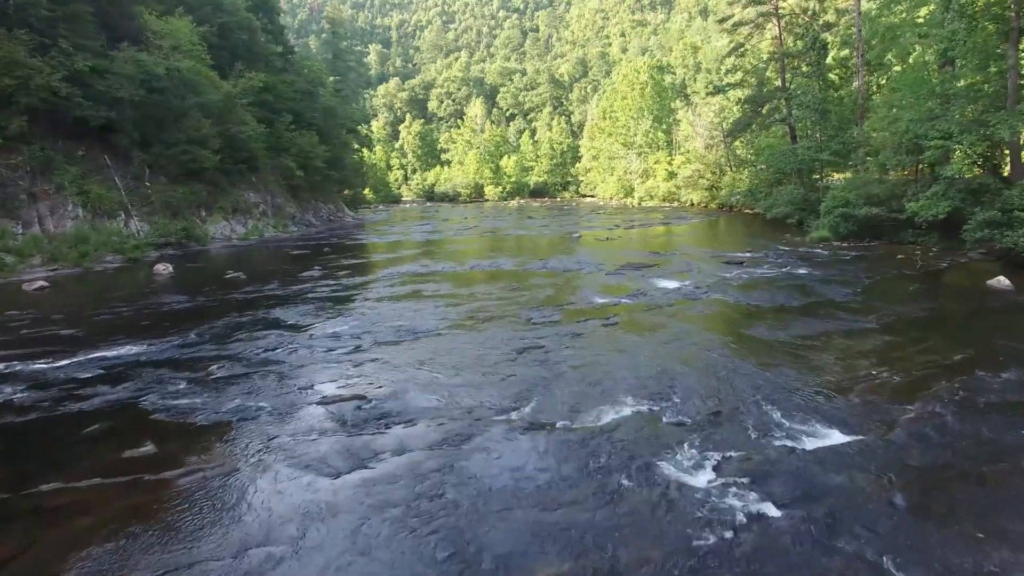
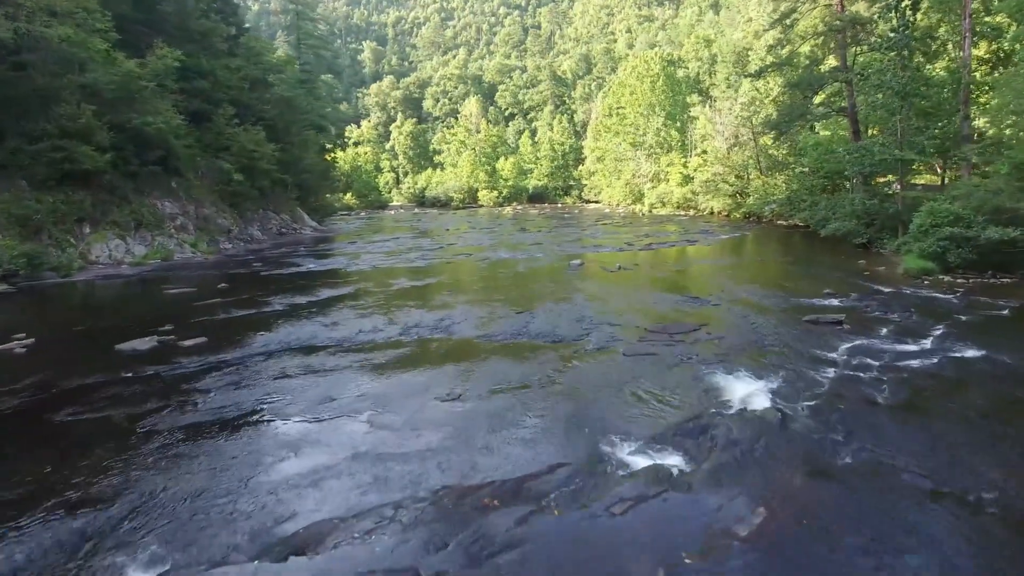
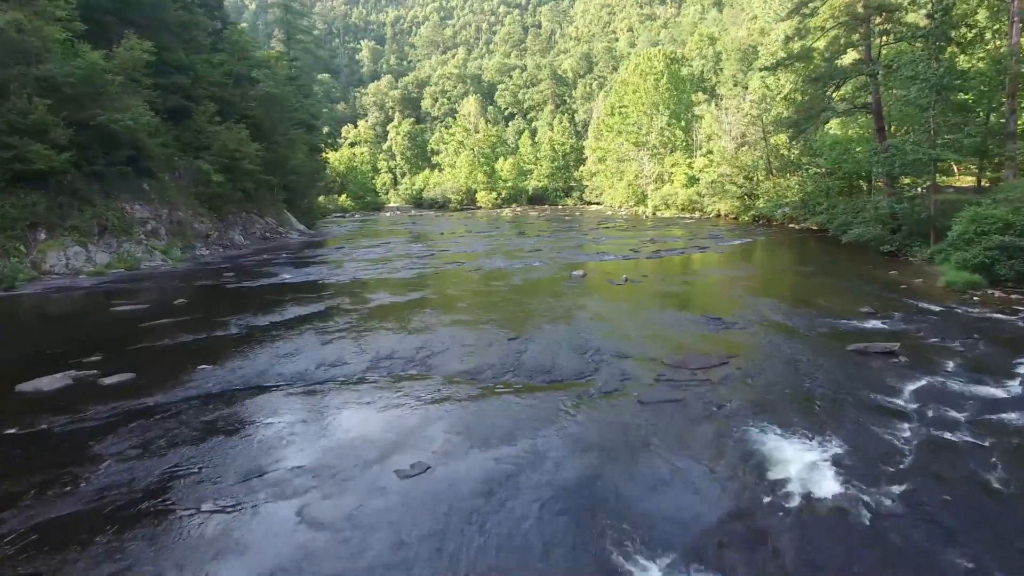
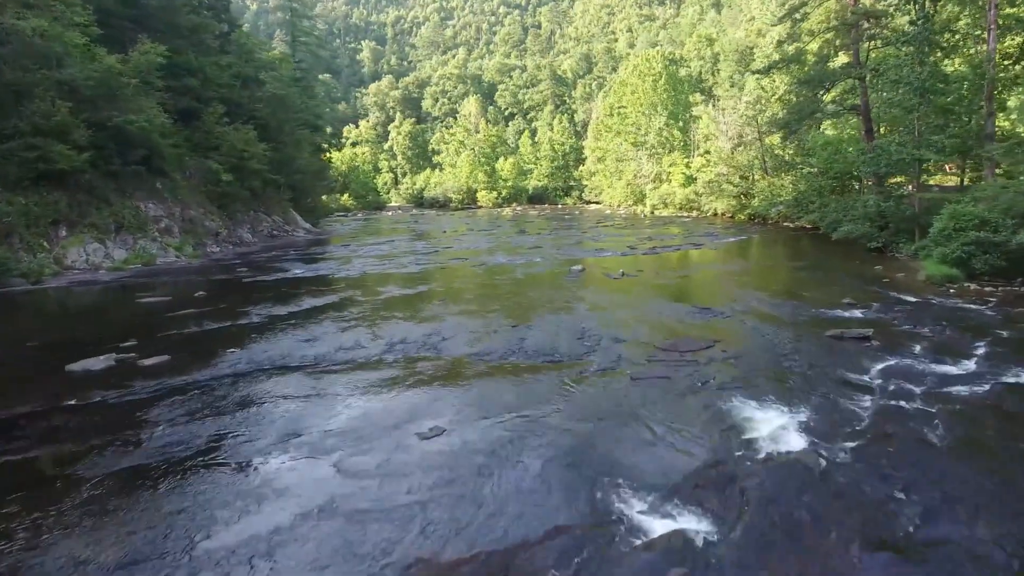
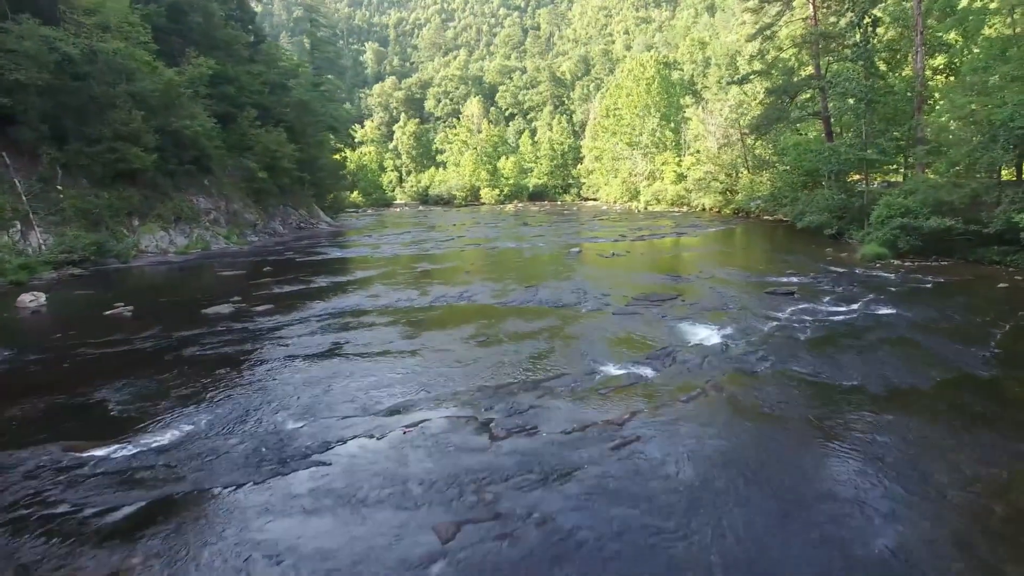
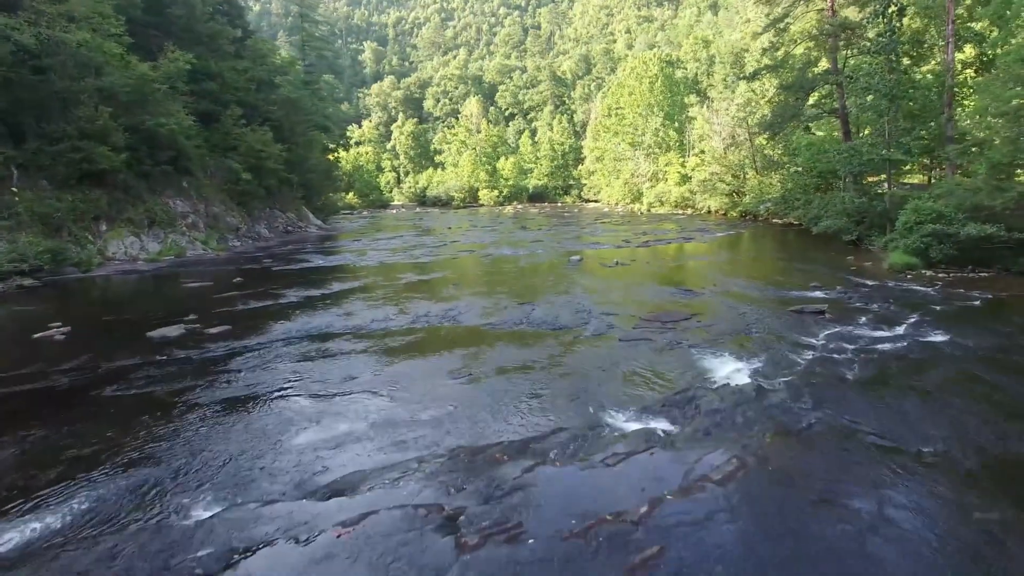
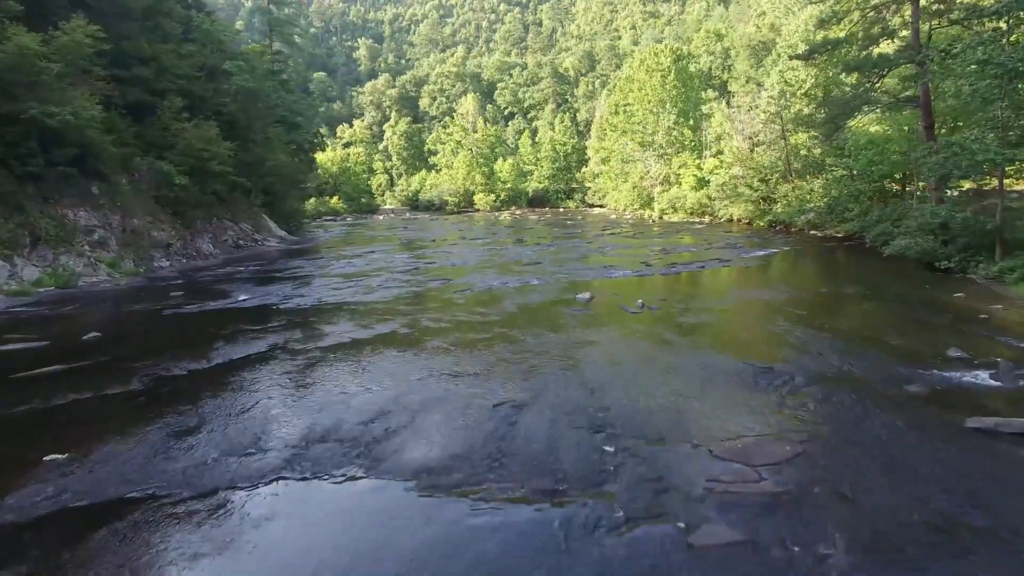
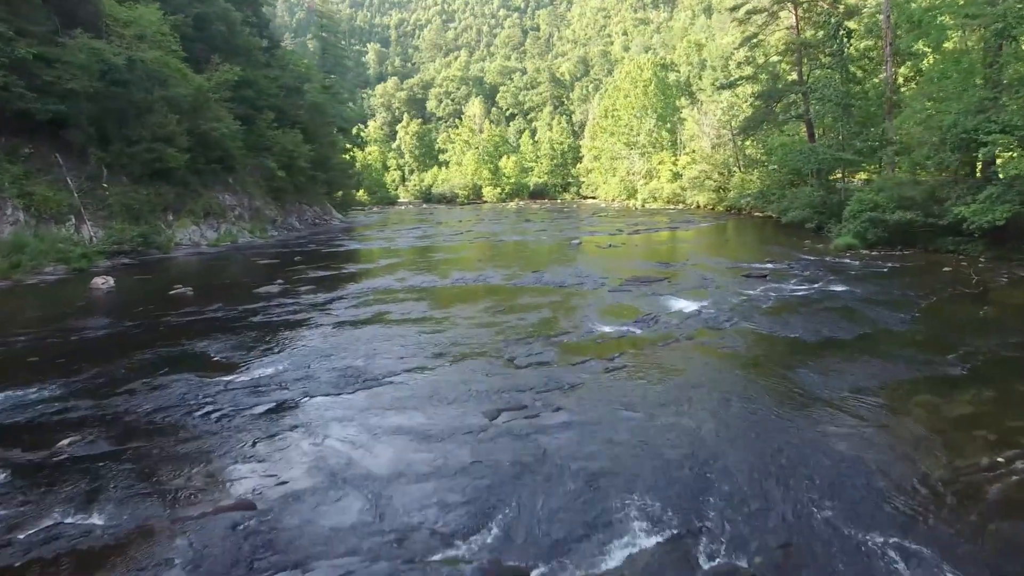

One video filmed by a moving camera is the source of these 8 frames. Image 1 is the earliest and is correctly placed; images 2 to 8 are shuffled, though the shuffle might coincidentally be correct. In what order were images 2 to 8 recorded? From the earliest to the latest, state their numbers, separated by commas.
8, 5, 6, 2, 4, 3, 7
